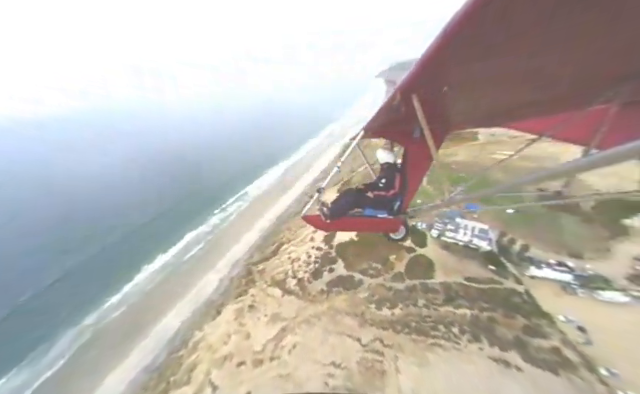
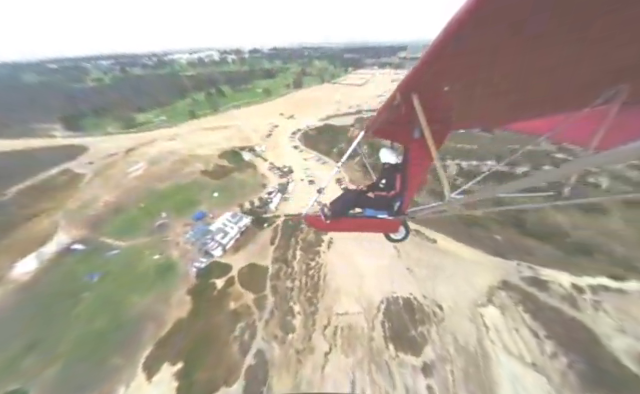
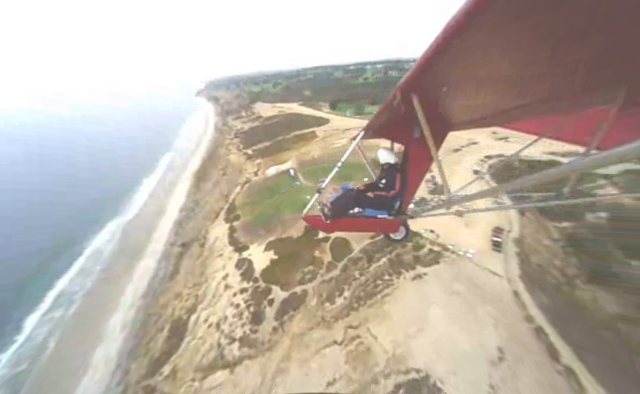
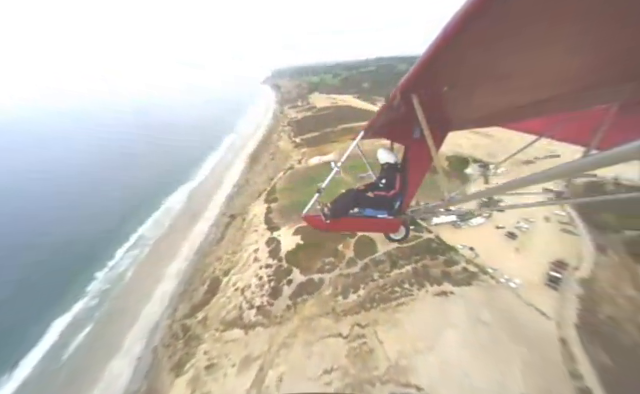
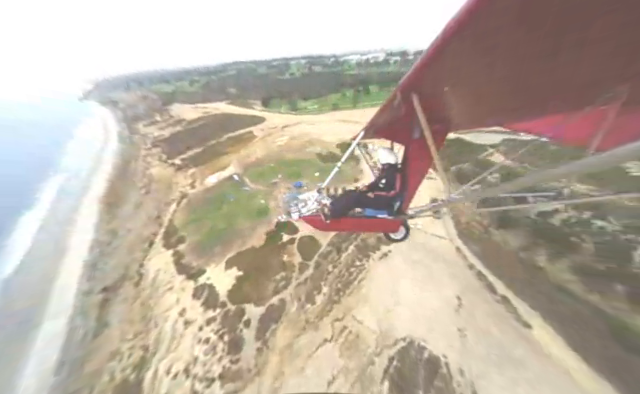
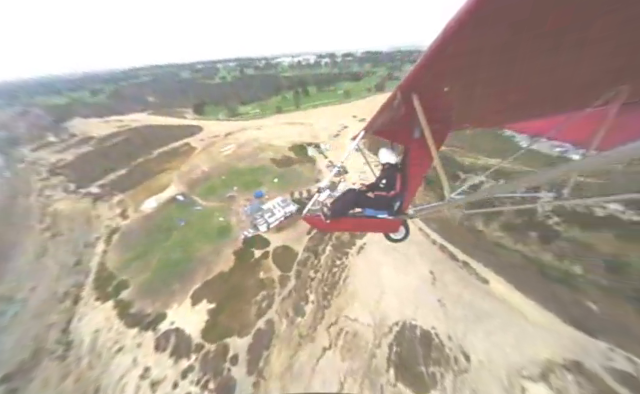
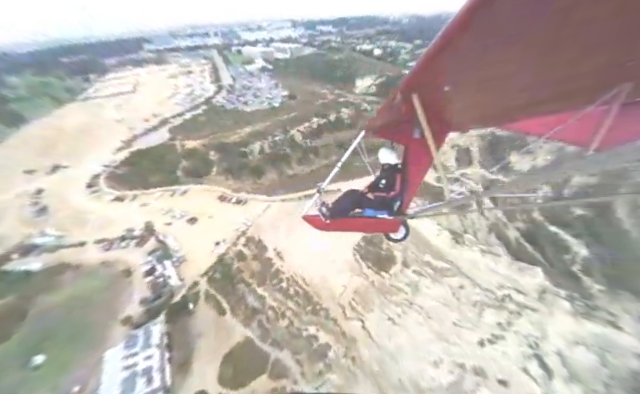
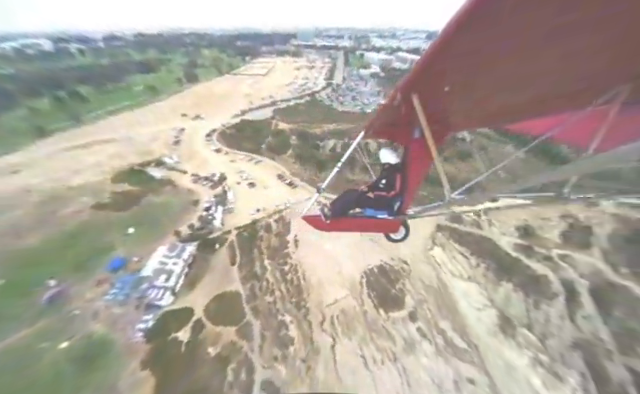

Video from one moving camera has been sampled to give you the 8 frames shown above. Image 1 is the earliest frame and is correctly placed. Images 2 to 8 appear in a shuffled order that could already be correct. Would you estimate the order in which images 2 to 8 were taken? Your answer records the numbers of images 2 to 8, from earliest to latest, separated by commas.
4, 3, 5, 6, 2, 8, 7
